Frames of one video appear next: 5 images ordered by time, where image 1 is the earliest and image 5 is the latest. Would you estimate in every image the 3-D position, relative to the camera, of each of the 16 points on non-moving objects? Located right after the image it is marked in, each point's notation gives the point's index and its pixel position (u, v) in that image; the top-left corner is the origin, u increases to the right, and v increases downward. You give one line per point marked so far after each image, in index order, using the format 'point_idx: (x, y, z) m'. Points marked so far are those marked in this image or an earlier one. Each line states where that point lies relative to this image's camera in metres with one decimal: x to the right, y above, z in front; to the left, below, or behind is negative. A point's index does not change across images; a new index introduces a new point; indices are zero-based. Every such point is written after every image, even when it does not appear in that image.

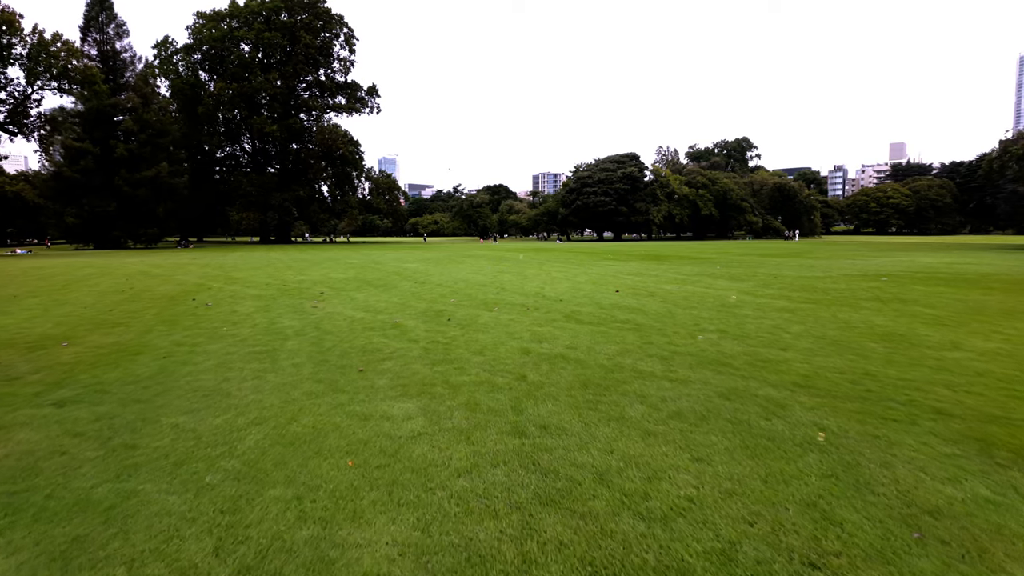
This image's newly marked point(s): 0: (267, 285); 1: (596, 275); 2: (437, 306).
0: (-4.9, +0.1, +11.7) m
1: (+1.9, +0.3, +13.4) m
2: (-1.0, -0.3, +8.1) m
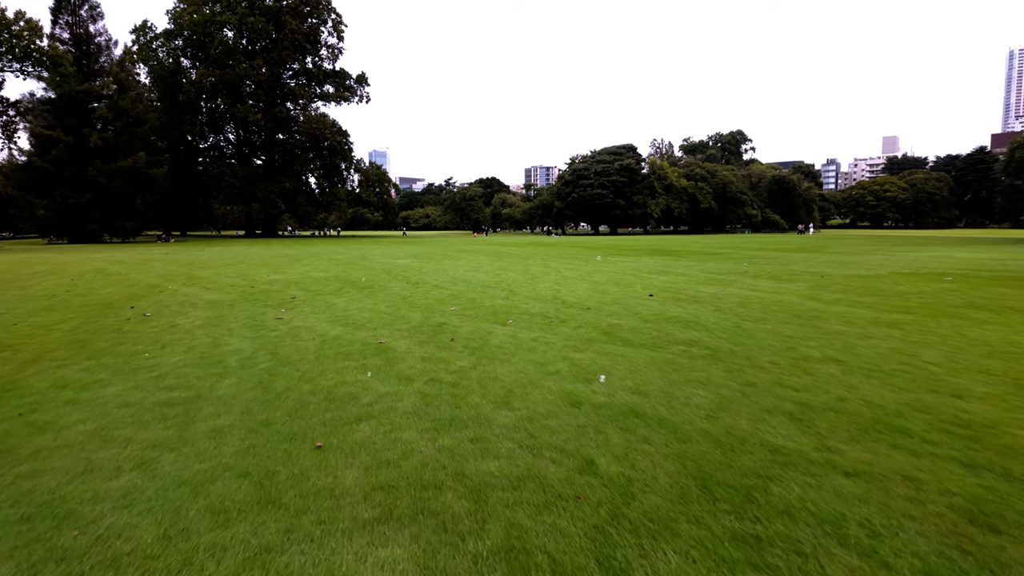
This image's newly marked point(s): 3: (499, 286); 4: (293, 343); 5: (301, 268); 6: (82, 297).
0: (-4.7, 0.0, +10.0) m
1: (+2.0, +0.3, +11.8) m
2: (-0.9, -0.3, +6.4) m
3: (-0.2, 0.0, +9.8) m
4: (-1.9, -0.5, +5.1) m
5: (-5.1, +0.5, +14.1) m
6: (-6.3, -0.1, +8.7) m
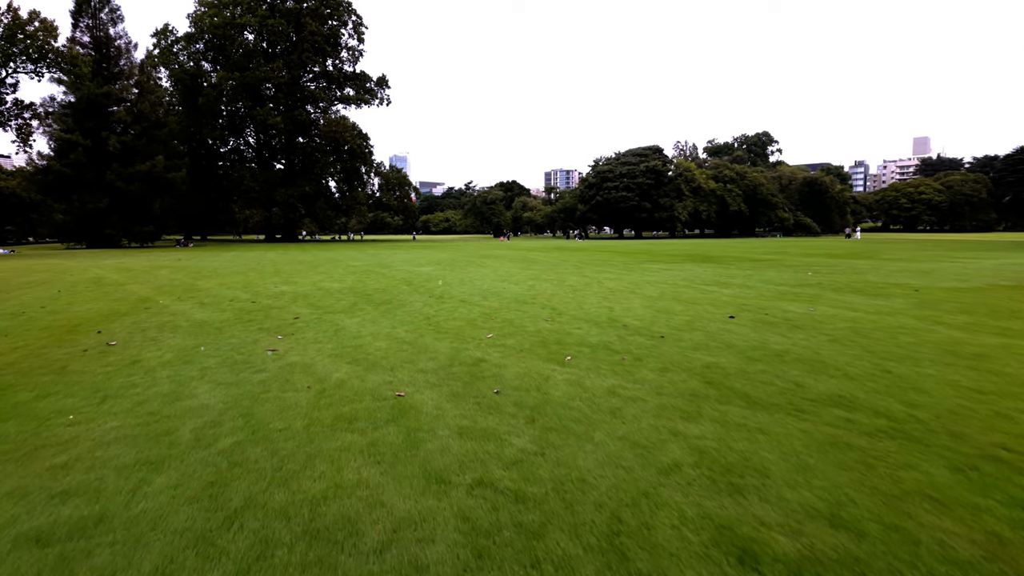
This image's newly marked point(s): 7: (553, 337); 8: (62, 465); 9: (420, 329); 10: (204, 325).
0: (-4.1, -0.2, +8.7) m
1: (+2.7, 0.0, +10.2) m
2: (-0.4, -0.5, +5.0) m
3: (+0.4, -0.2, +8.3) m
4: (-1.5, -0.7, +3.7) m
5: (-4.3, +0.2, +12.8) m
6: (-5.8, -0.3, +7.4) m
7: (+0.4, -0.5, +5.5) m
8: (-2.0, -0.8, +2.7) m
9: (-1.0, -0.4, +6.1) m
10: (-3.4, -0.4, +6.5) m
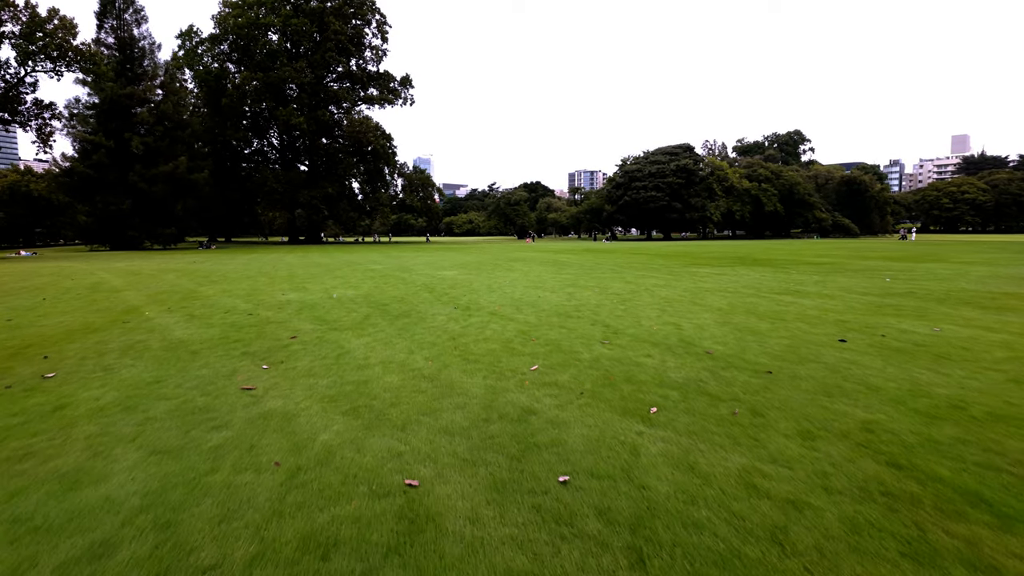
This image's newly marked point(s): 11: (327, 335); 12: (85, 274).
0: (-3.6, -0.3, +7.5) m
1: (+3.2, -0.1, +8.8) m
2: (0.0, -0.6, +3.6) m
3: (+0.9, -0.3, +7.0) m
4: (-1.1, -0.8, +2.4) m
5: (-3.7, +0.1, +11.7) m
6: (-5.3, -0.5, +6.3) m
7: (+0.8, -0.6, +4.2) m
8: (-1.7, -0.9, +1.4) m
9: (-0.6, -0.5, +4.8) m
10: (-3.0, -0.5, +5.2) m
11: (-1.8, -0.5, +5.9) m
12: (-11.0, +0.4, +15.2) m
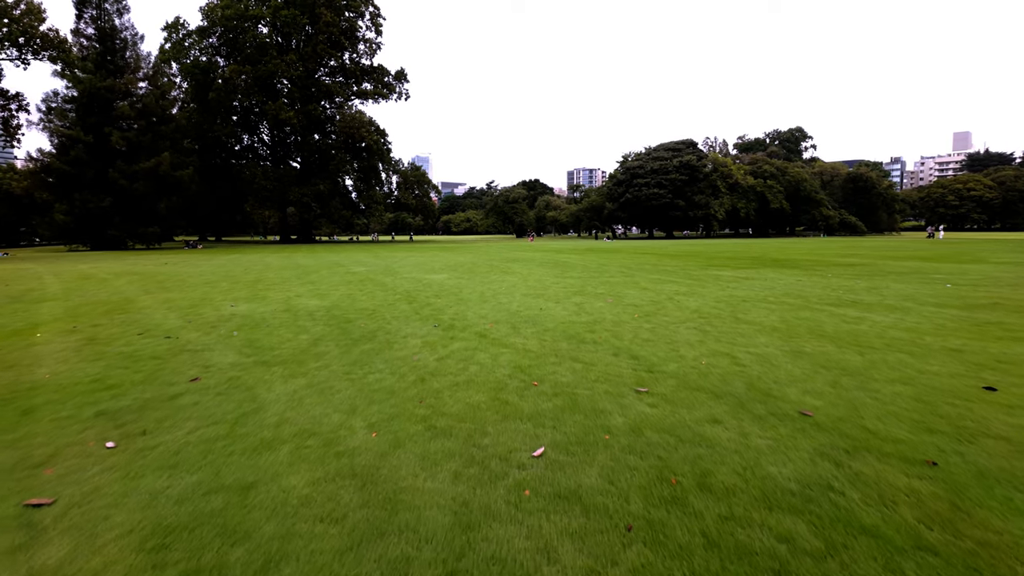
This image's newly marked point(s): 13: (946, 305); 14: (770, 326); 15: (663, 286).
0: (-3.7, -0.5, +5.8) m
1: (+3.2, -0.2, +7.1) m
2: (-0.1, -0.8, +2.0) m
3: (+0.8, -0.5, +5.3) m
4: (-1.2, -1.0, +0.8) m
5: (-3.7, -0.1, +10.0) m
6: (-5.4, -0.6, +4.6) m
7: (+0.7, -0.7, +2.5) m
8: (-1.8, -1.1, -0.3) m
9: (-0.6, -0.7, +3.1) m
10: (-3.0, -0.7, +3.6) m
11: (-1.9, -0.6, +4.2) m
12: (-11.1, +0.2, +13.5) m
13: (+5.4, -0.2, +7.3) m
14: (+2.5, -0.4, +5.8) m
15: (+2.5, 0.0, +9.7) m
